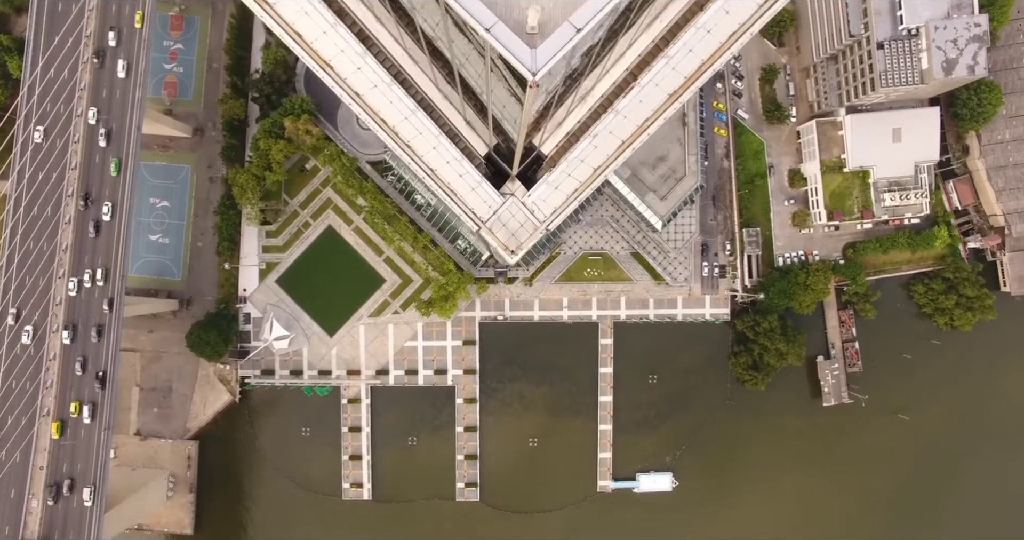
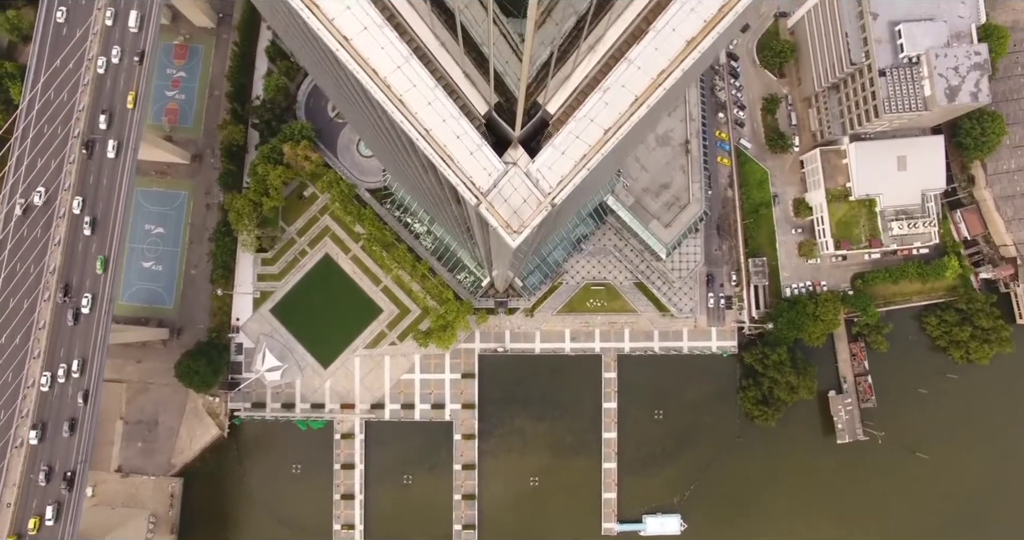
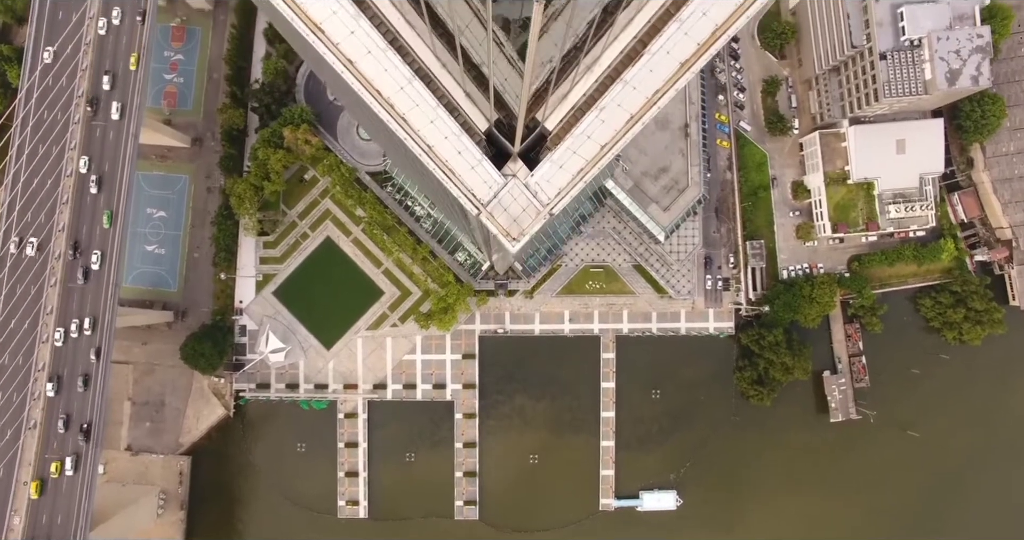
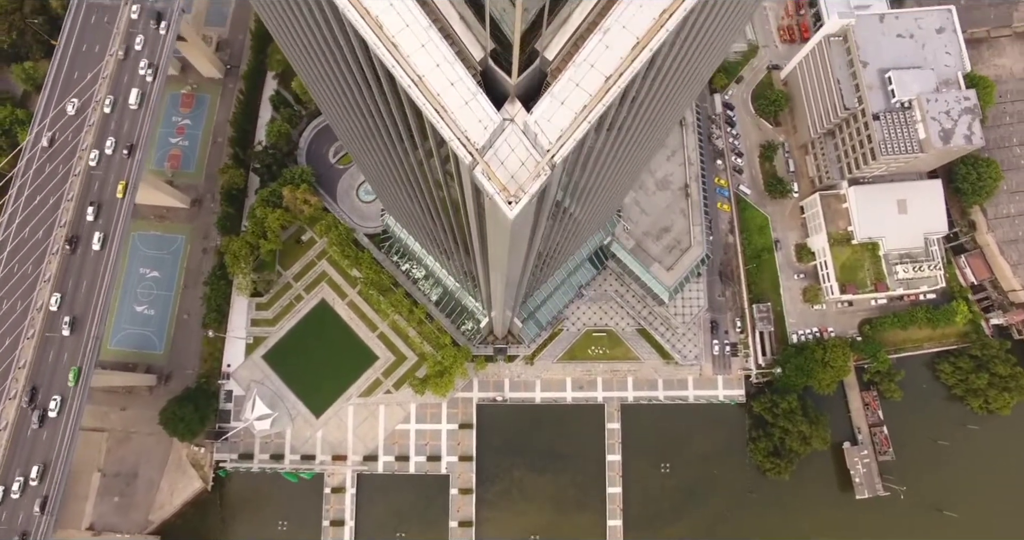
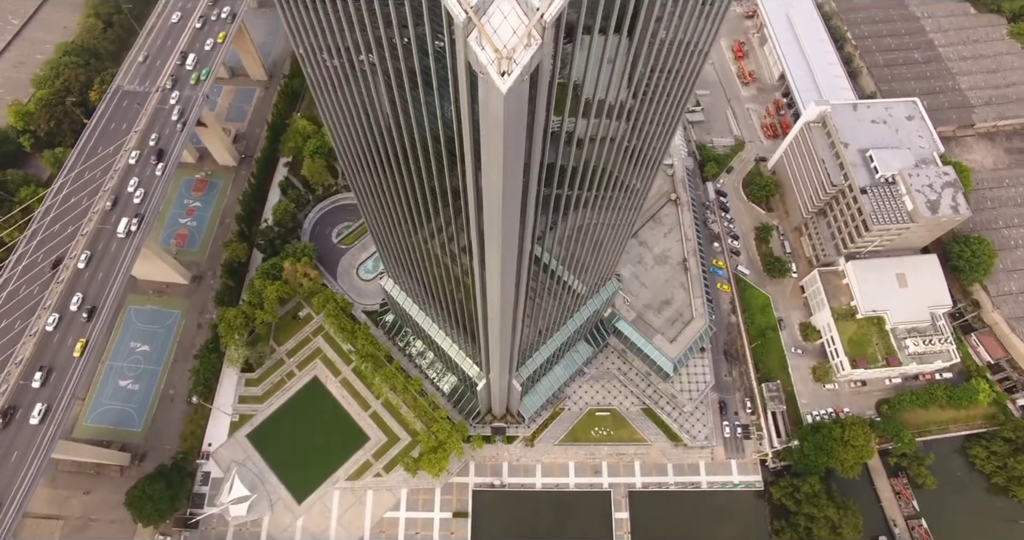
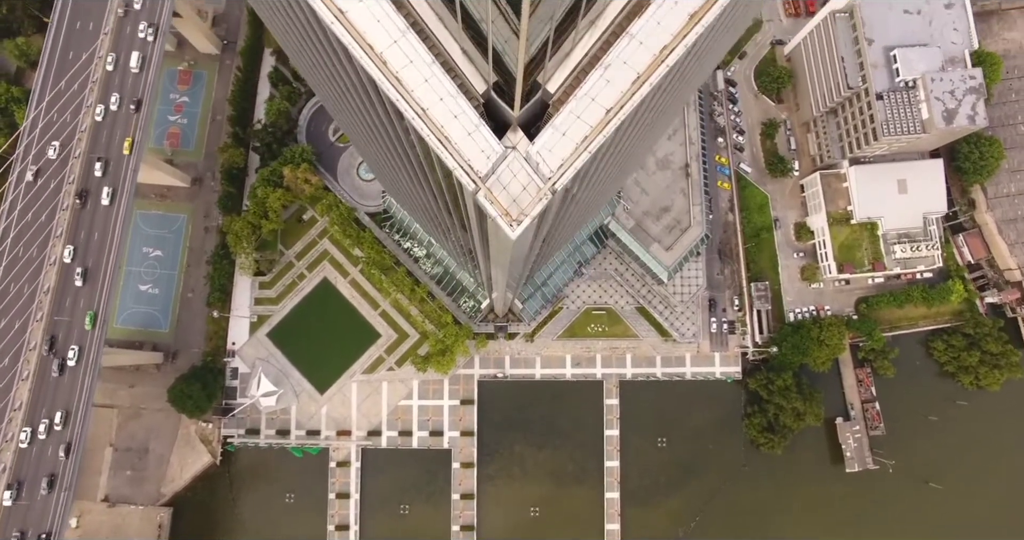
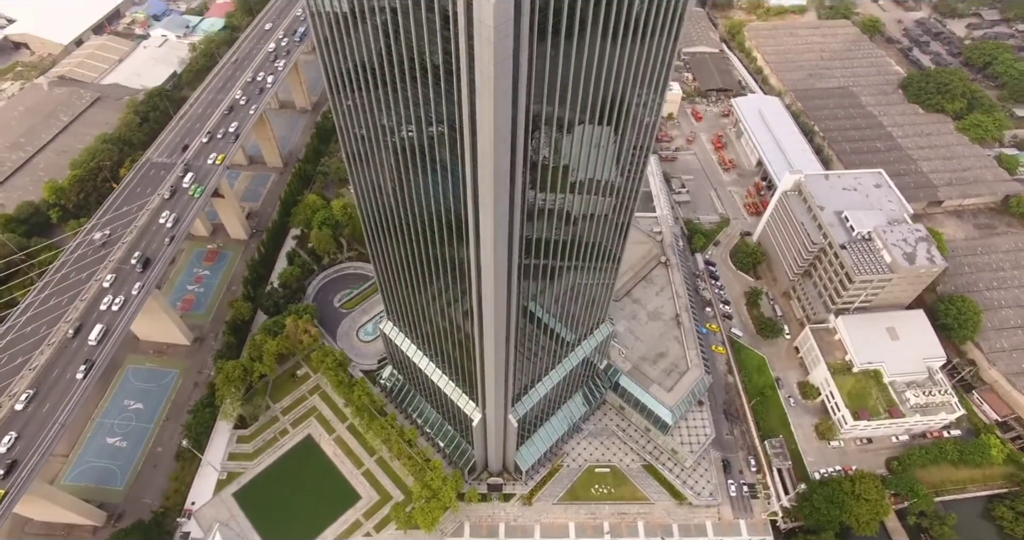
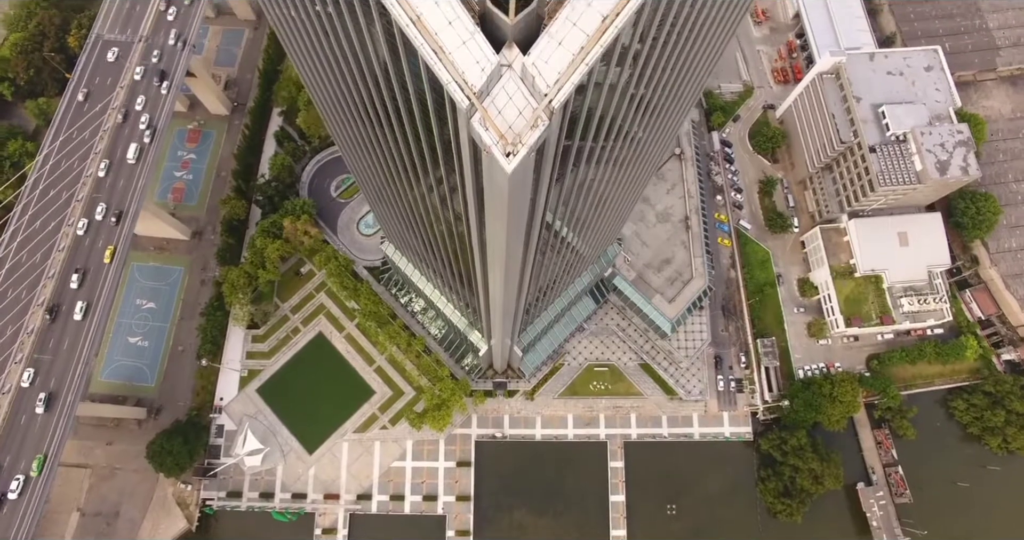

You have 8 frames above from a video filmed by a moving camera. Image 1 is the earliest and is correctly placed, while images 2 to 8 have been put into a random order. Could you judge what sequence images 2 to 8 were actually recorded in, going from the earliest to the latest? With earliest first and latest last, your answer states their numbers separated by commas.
3, 2, 6, 4, 8, 5, 7
